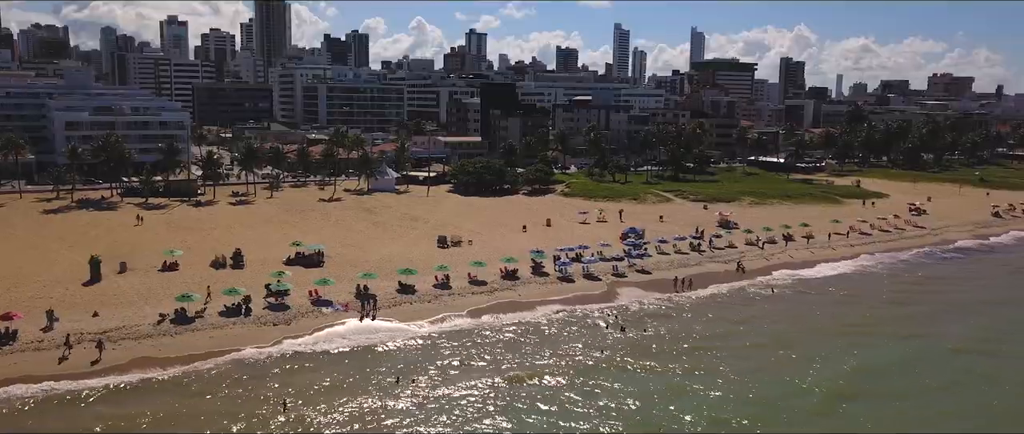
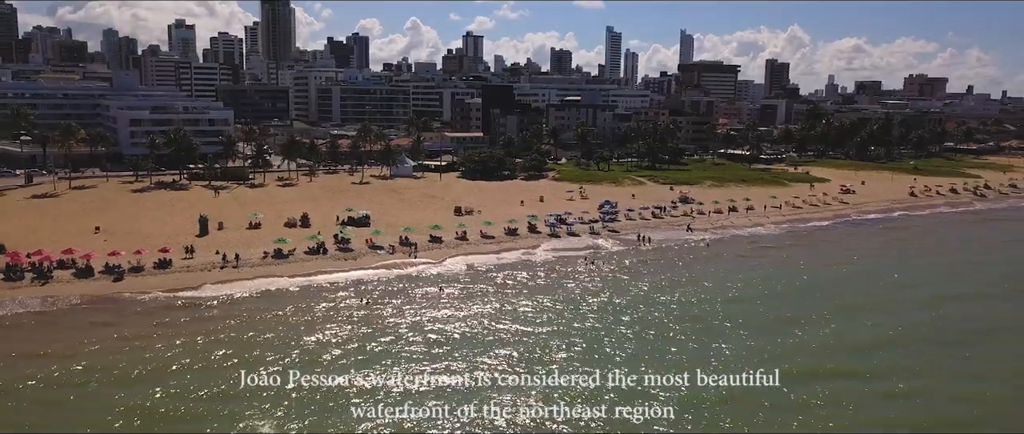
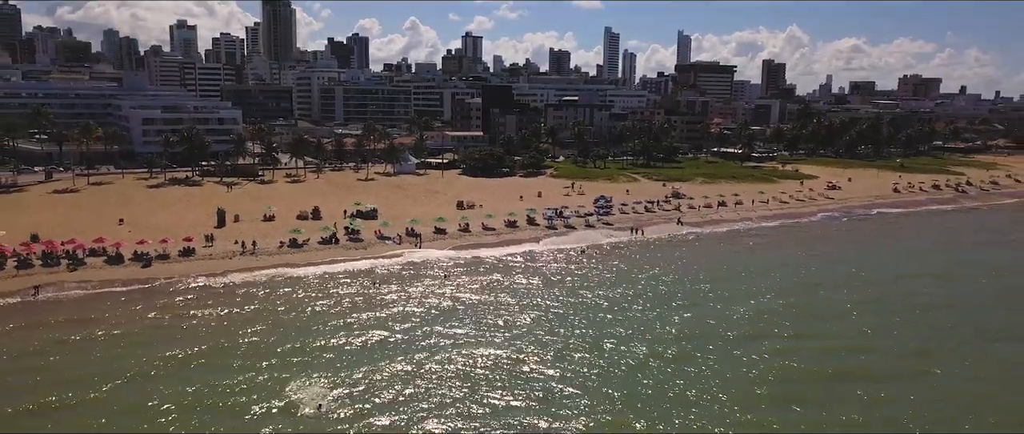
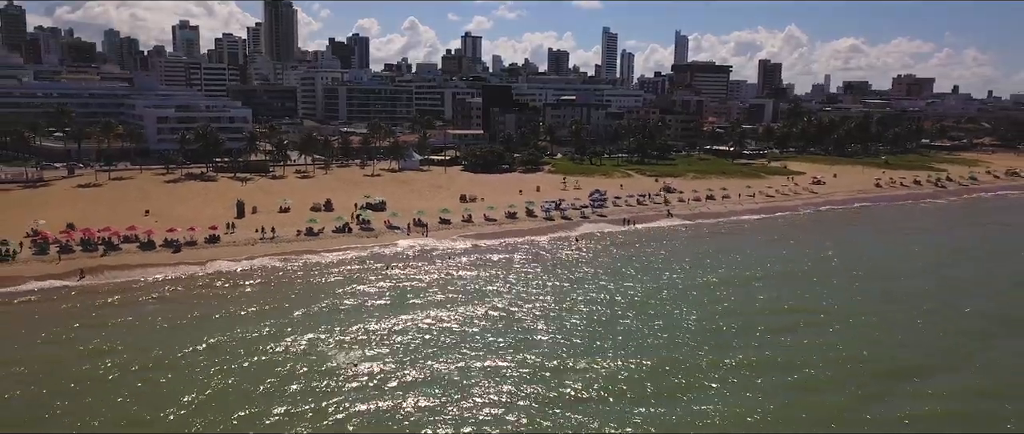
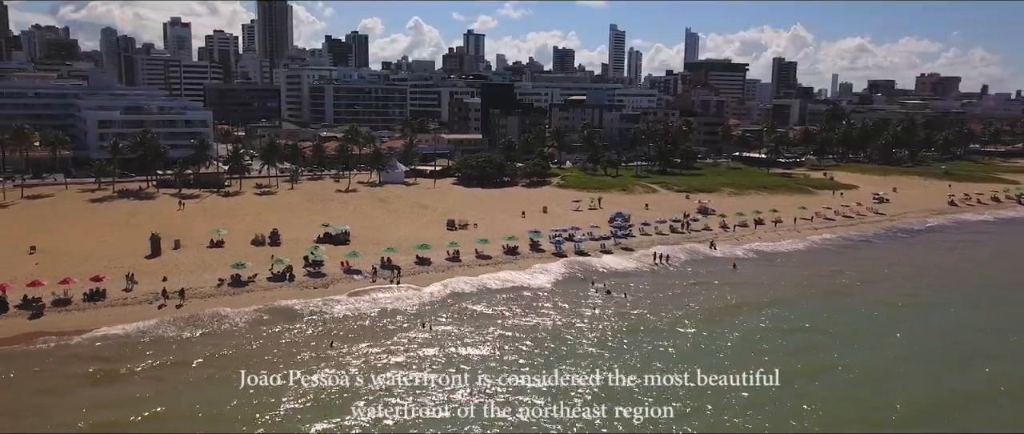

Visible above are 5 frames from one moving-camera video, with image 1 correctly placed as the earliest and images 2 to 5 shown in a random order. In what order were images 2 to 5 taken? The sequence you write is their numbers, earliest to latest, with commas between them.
5, 2, 3, 4
